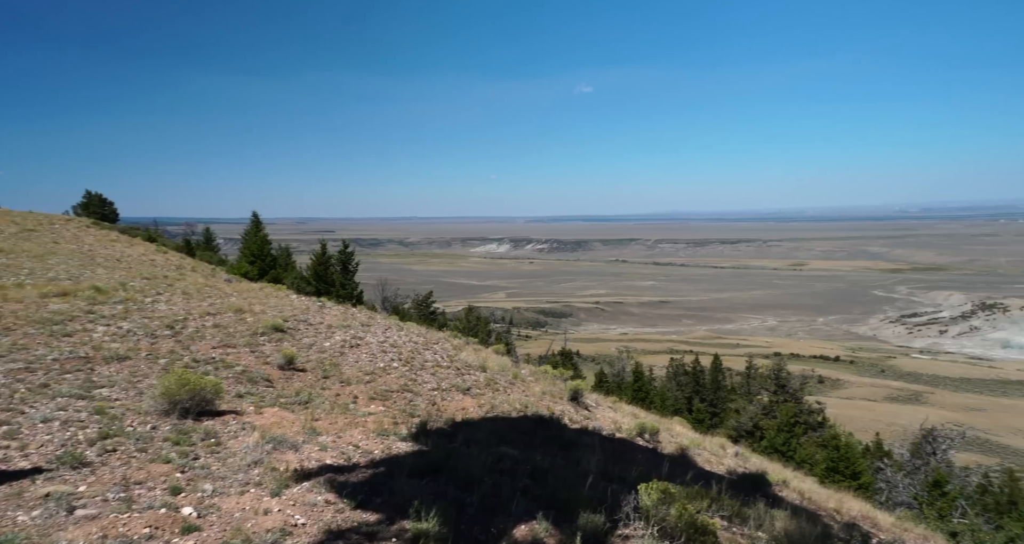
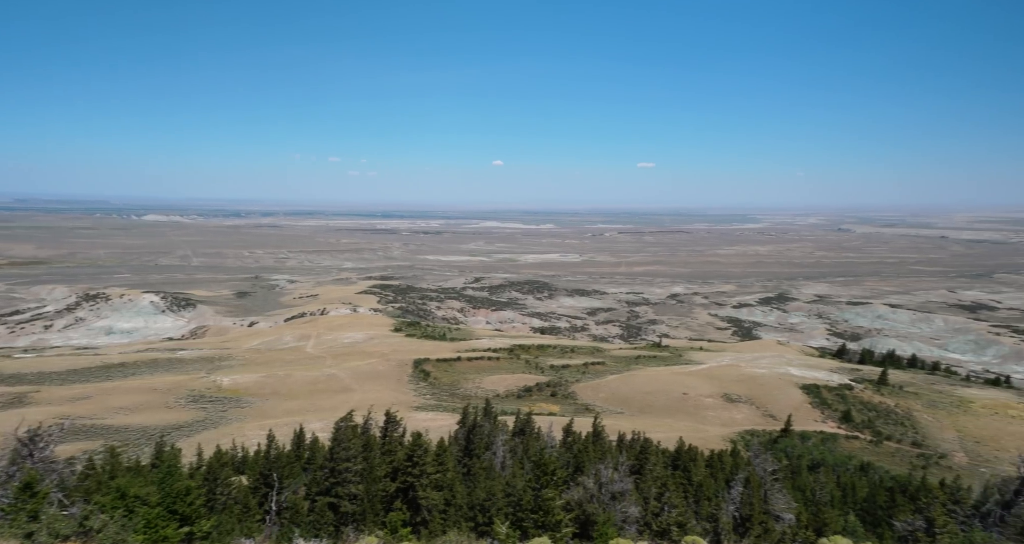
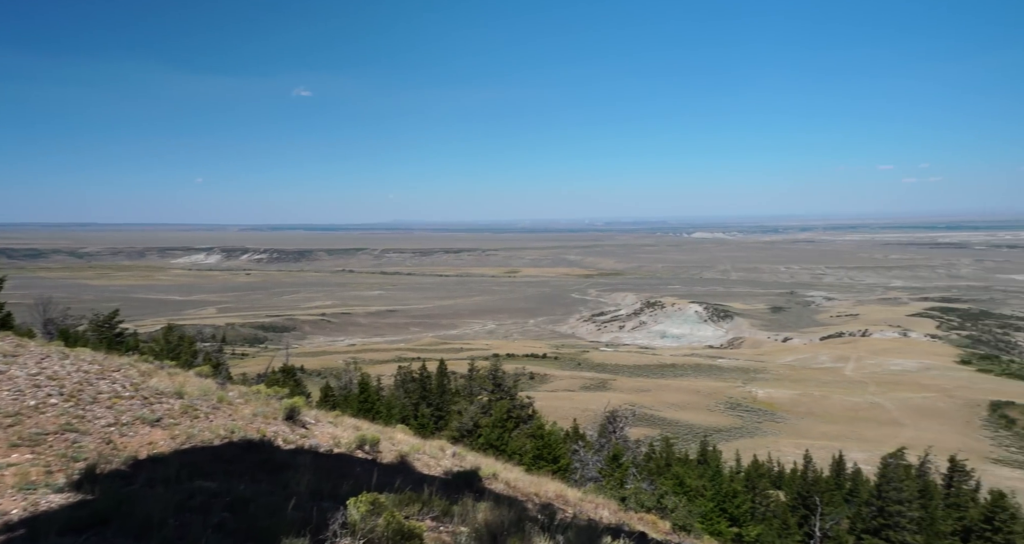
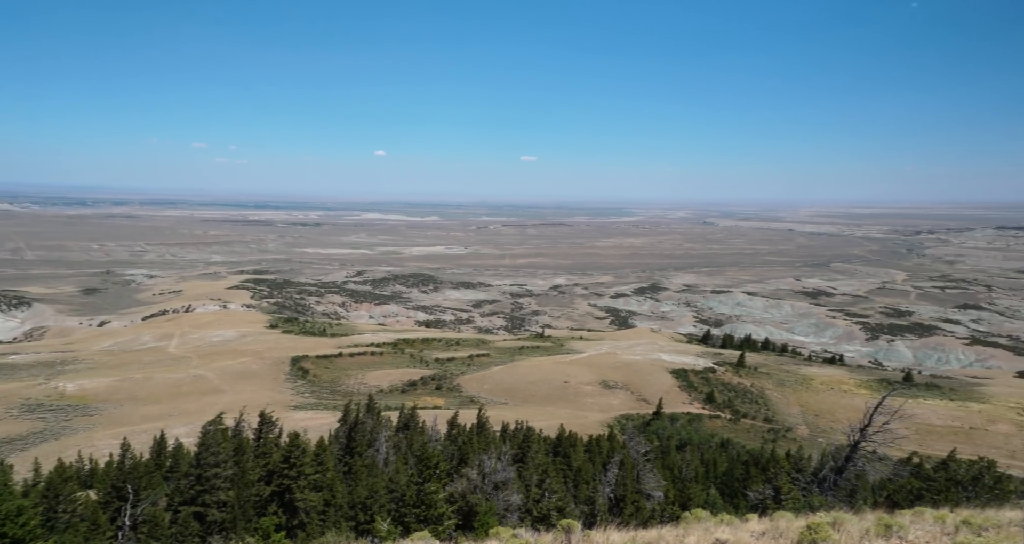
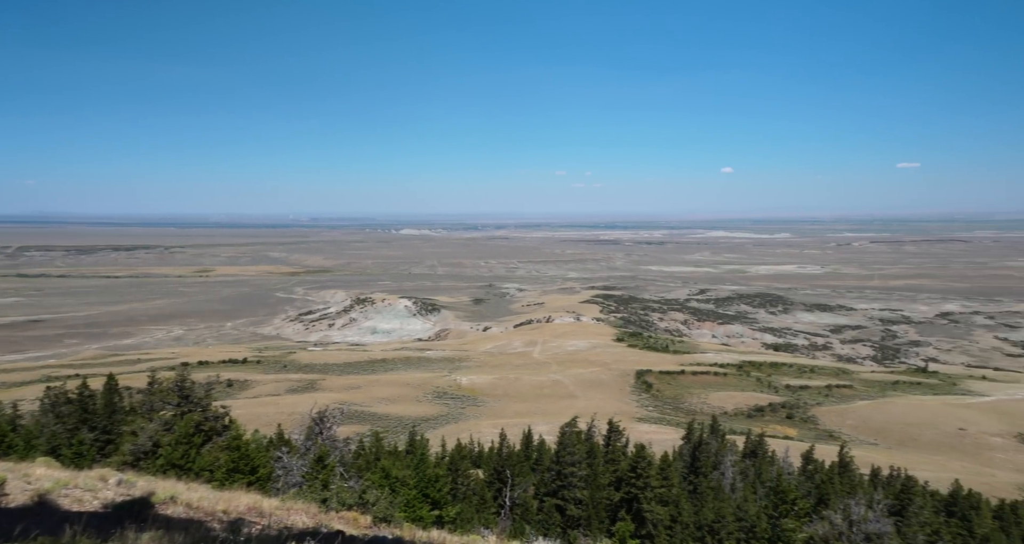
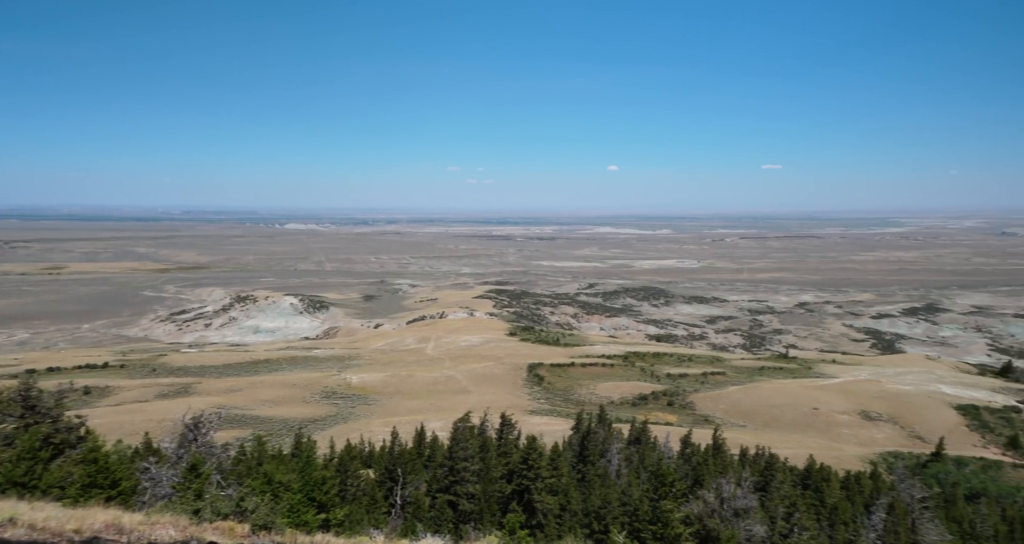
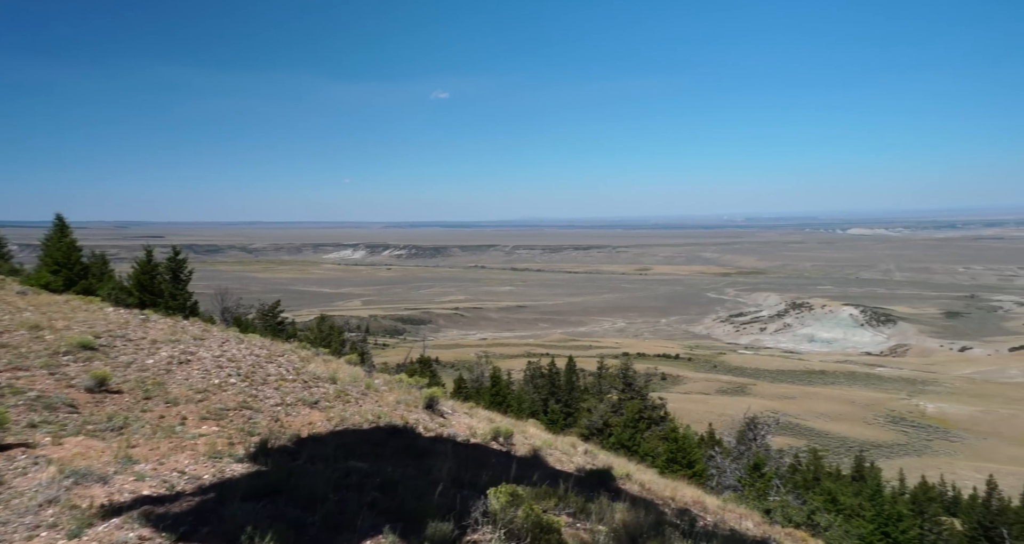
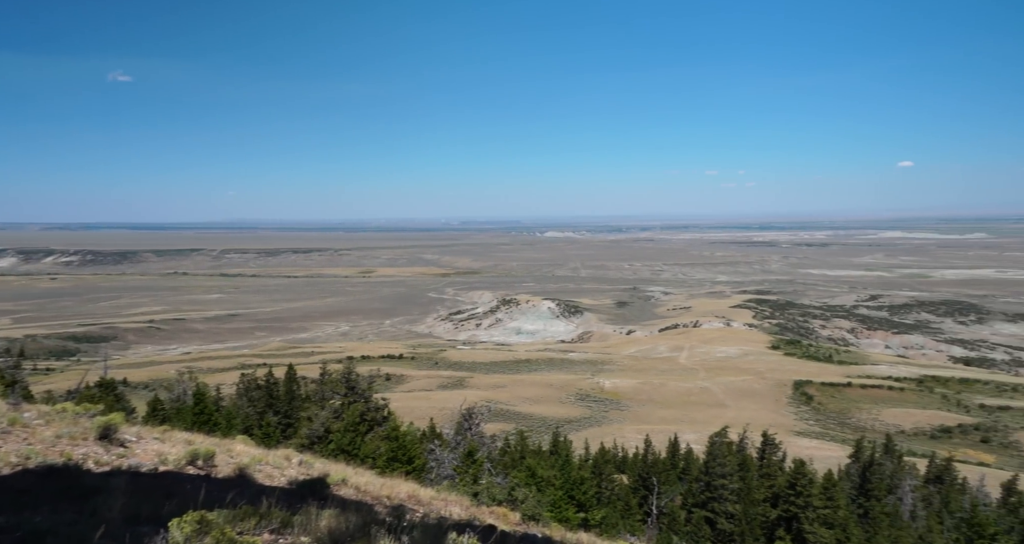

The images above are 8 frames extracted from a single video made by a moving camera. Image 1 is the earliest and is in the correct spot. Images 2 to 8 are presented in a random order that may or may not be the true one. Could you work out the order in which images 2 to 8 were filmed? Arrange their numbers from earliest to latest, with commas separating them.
7, 3, 8, 5, 6, 2, 4
